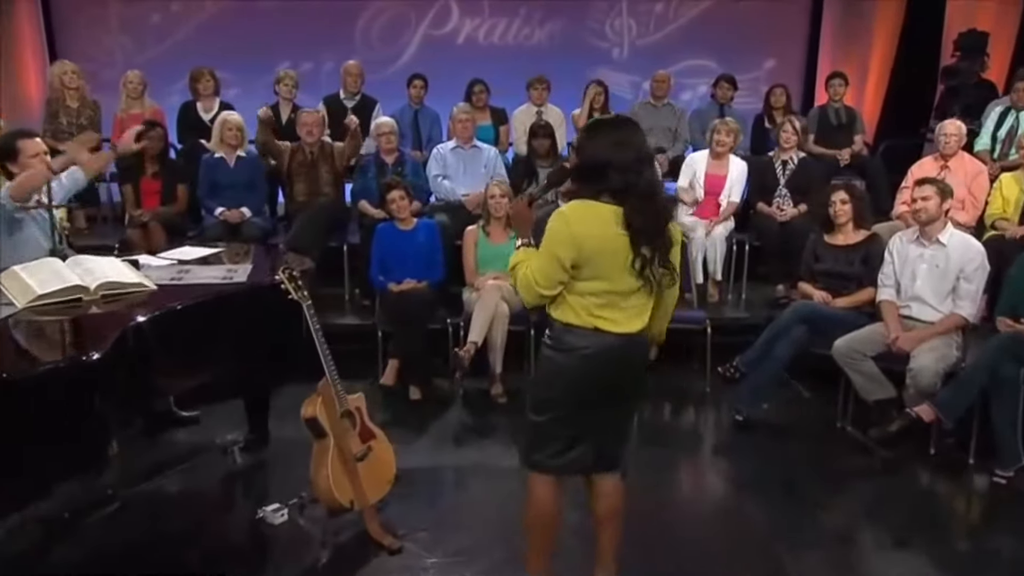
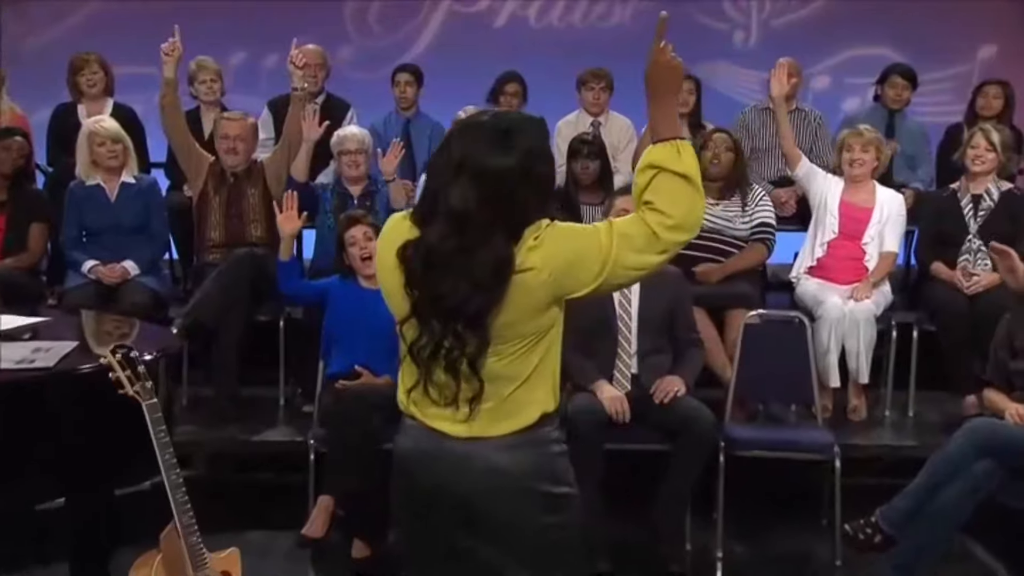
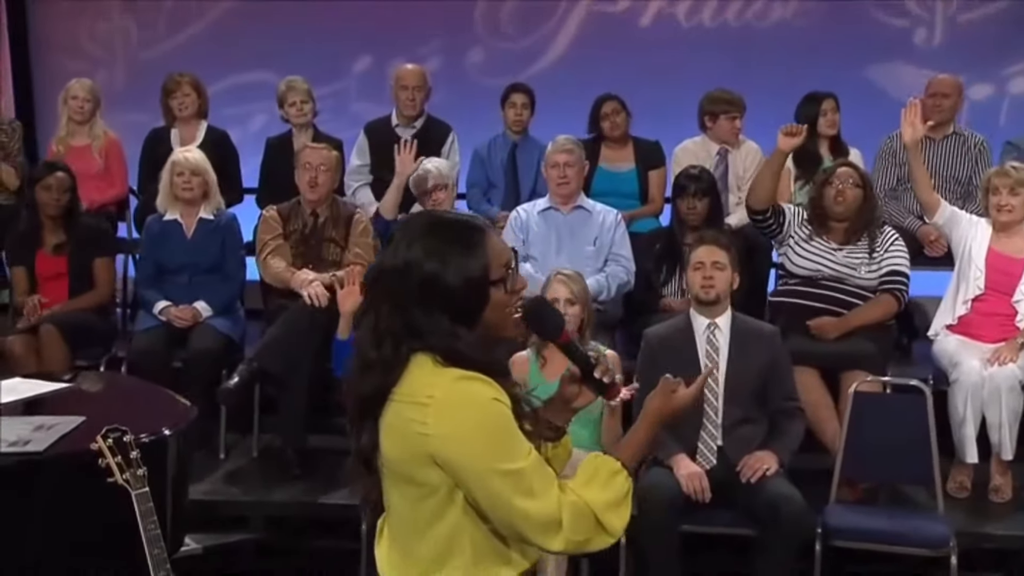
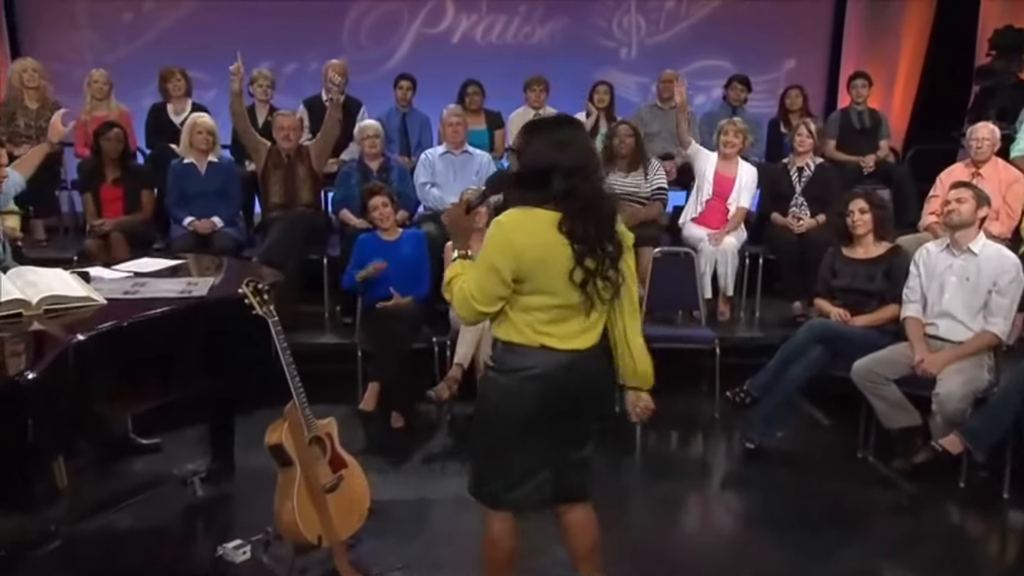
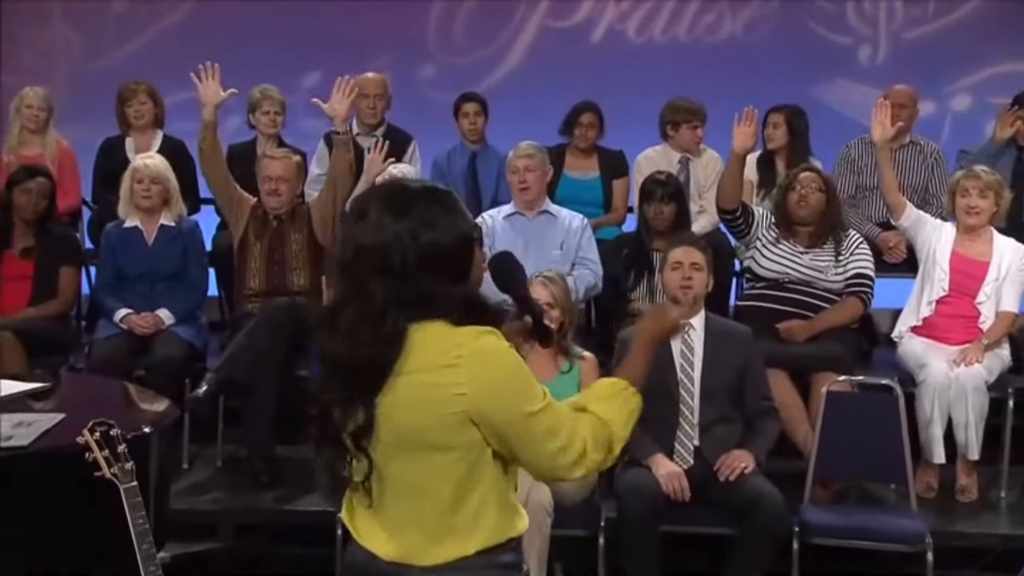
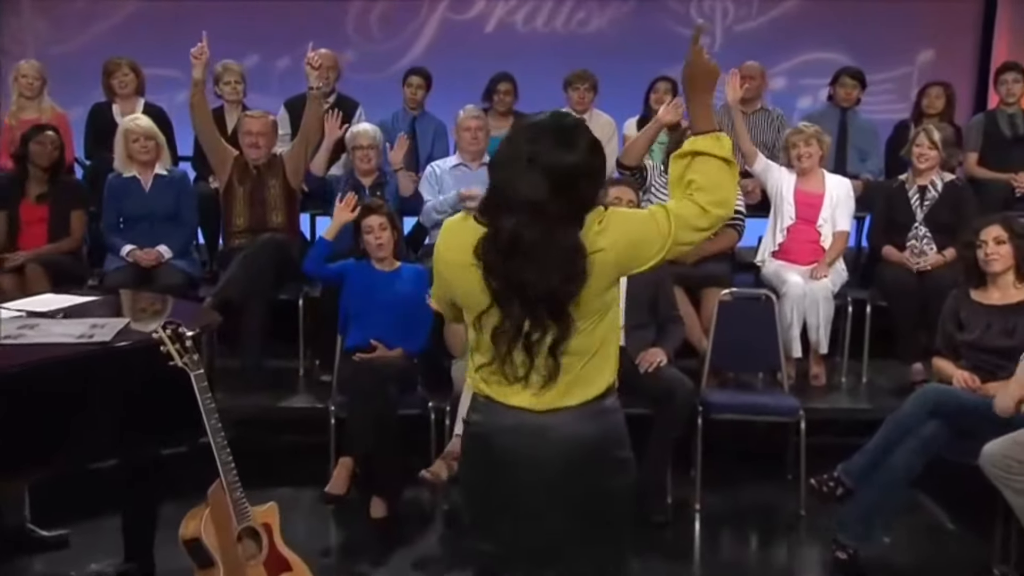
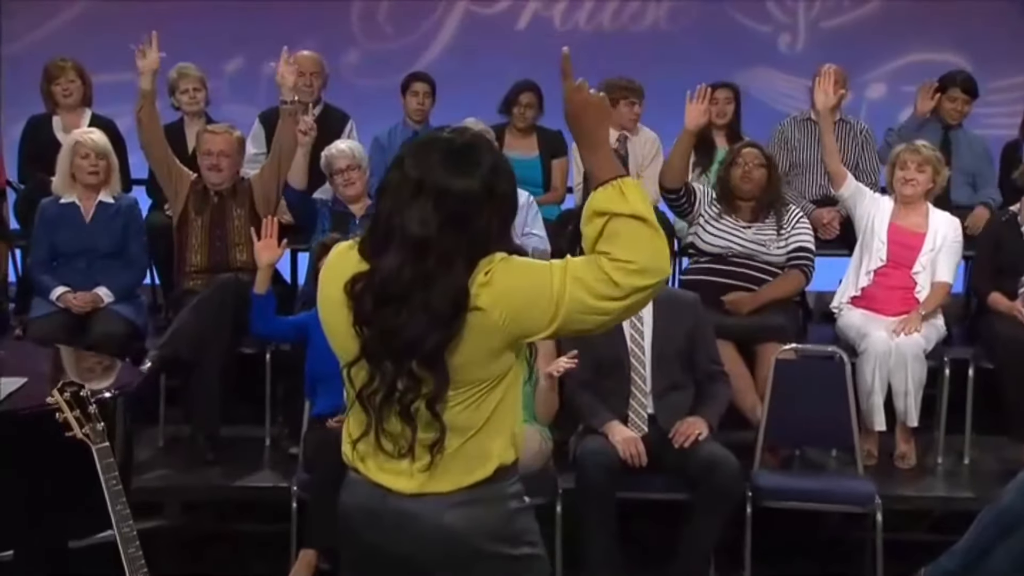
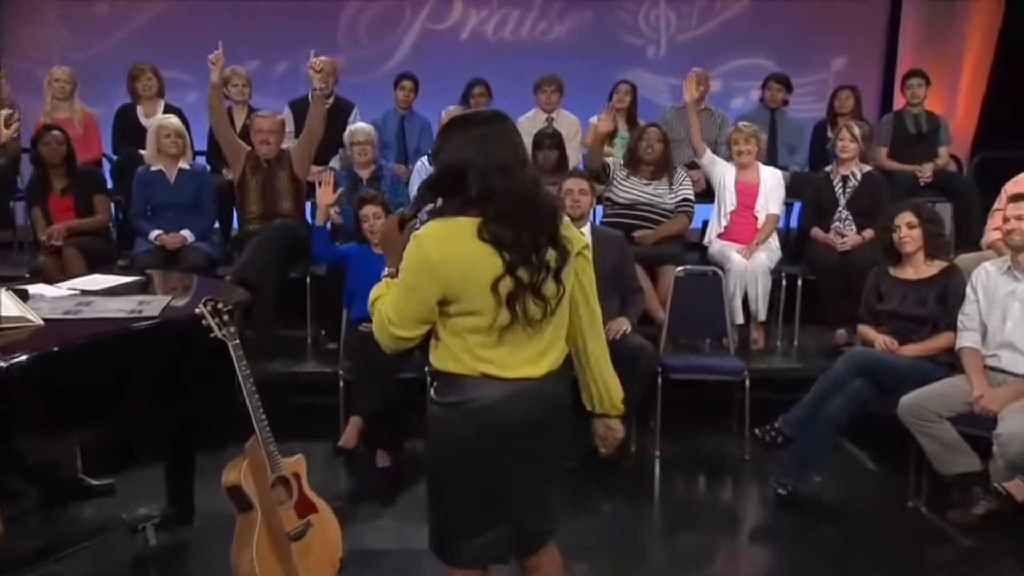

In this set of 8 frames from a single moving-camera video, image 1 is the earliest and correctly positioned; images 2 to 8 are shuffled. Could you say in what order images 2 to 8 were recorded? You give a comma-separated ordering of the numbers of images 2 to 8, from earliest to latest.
4, 8, 6, 2, 7, 5, 3
